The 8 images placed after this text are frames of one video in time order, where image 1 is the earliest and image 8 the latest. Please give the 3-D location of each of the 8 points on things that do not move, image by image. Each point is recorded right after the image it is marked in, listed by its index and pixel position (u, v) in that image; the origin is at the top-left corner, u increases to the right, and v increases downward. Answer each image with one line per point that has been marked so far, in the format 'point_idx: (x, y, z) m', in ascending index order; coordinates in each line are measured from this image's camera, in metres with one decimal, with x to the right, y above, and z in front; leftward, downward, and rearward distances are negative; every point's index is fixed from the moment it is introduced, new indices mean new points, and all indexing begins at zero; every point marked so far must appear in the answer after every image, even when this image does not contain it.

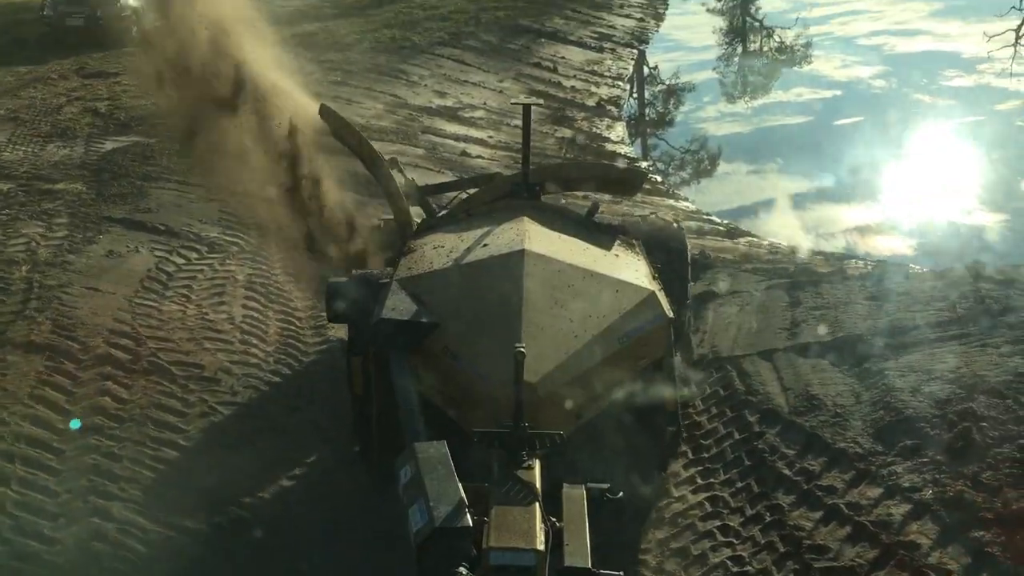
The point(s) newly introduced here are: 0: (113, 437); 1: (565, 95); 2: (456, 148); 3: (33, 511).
0: (-2.5, -0.9, +5.9) m
1: (+1.0, +3.6, +18.3) m
2: (-0.8, +2.1, +14.3) m
3: (-2.6, -1.2, +5.2) m
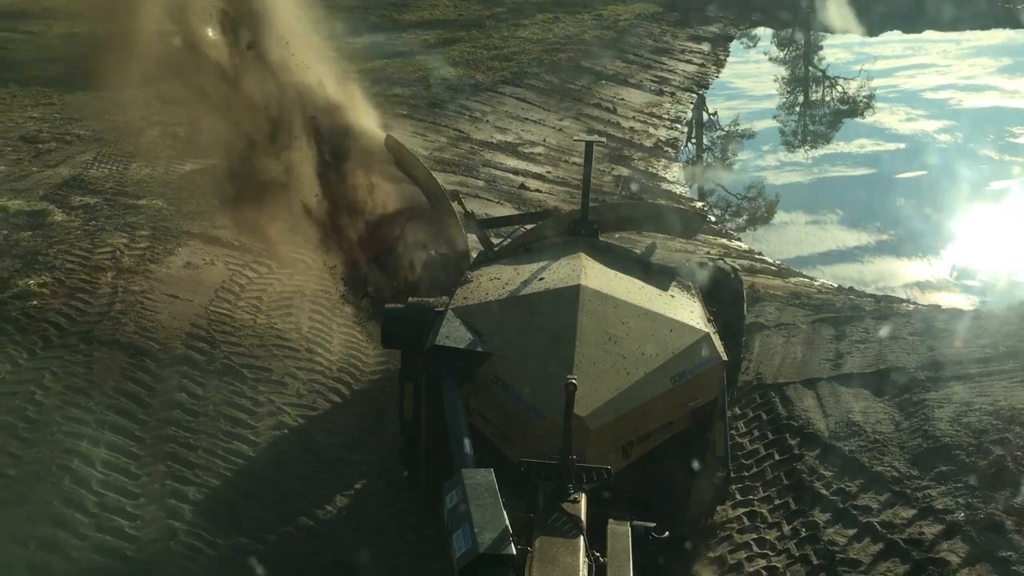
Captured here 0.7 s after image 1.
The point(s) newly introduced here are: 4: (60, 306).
0: (-2.1, -0.9, +6.4) m
1: (+2.2, +3.0, +18.7) m
2: (0.0, +1.6, +14.7) m
3: (-2.3, -1.2, +5.6) m
4: (-3.6, -0.1, +7.6) m
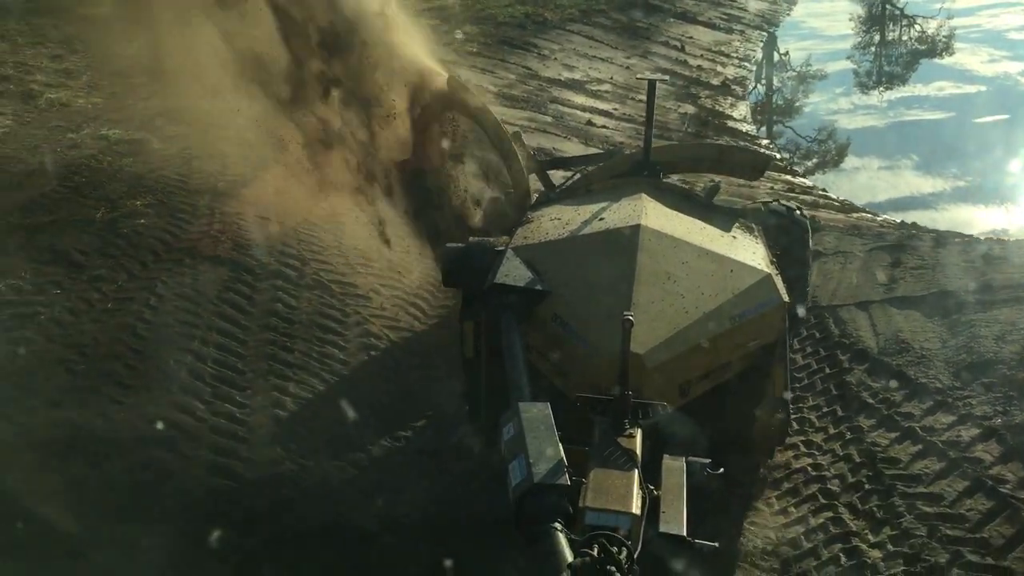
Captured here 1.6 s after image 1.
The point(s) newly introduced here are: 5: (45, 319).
0: (-1.6, -0.3, +7.0) m
1: (+3.5, +4.2, +18.8) m
2: (+1.1, +2.7, +15.1) m
3: (-1.9, -0.6, +6.3) m
4: (-3.0, +0.5, +8.3) m
5: (-3.2, -0.2, +6.5) m
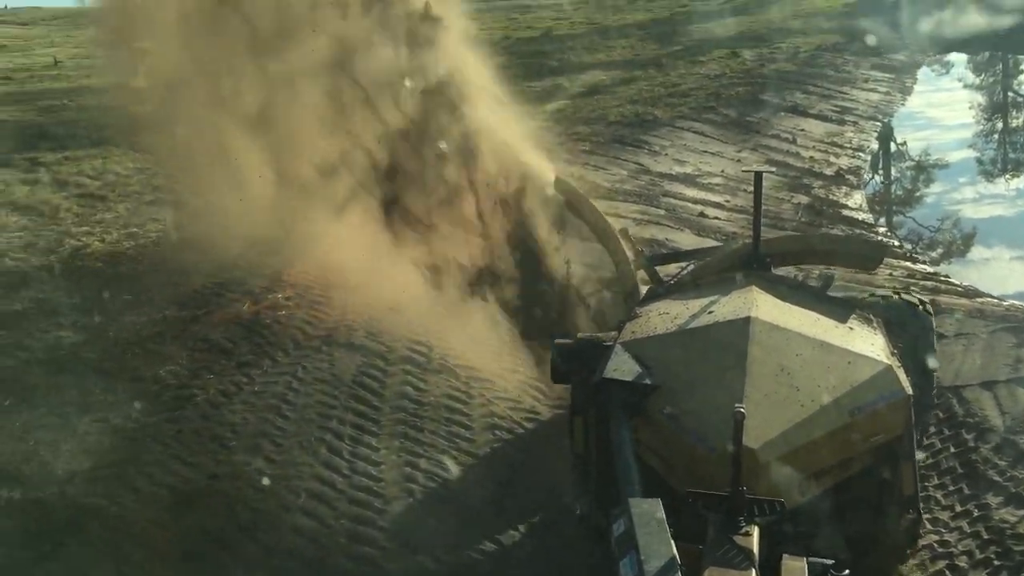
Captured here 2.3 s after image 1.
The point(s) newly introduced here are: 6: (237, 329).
0: (-0.7, -1.0, +7.4) m
1: (+5.7, +2.4, +19.0) m
2: (+2.9, +1.3, +15.4) m
3: (-1.0, -1.2, +6.7) m
4: (-1.9, -0.3, +9.0) m
5: (-2.3, -0.8, +7.1) m
6: (-2.5, -0.4, +8.6) m
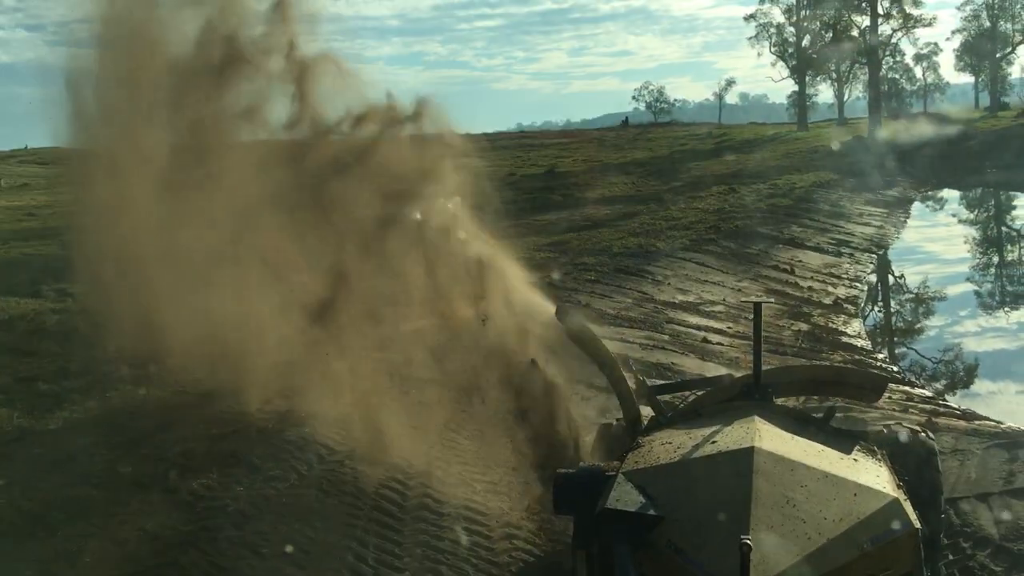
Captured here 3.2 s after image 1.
0: (-0.6, -1.9, +7.7) m
1: (+5.9, -0.1, +19.6) m
2: (+3.1, -0.8, +15.9) m
3: (-0.9, -2.0, +7.0) m
4: (-1.8, -1.4, +9.4) m
5: (-2.2, -1.7, +7.5) m
6: (-2.3, -1.5, +9.0) m
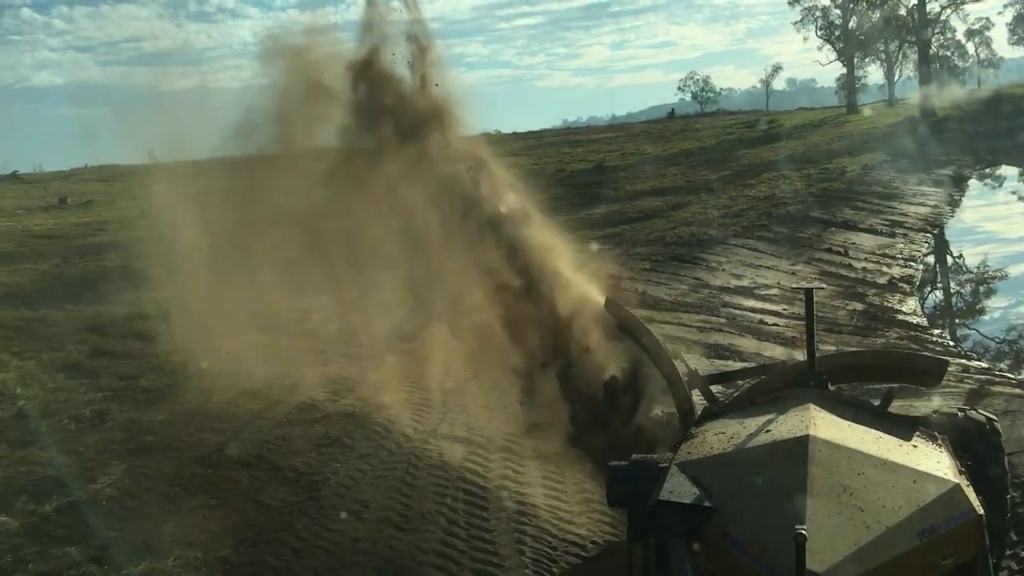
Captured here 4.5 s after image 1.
0: (+0.1, -1.8, +8.4) m
1: (+7.1, +0.3, +19.9) m
2: (+4.1, -0.5, +16.4) m
3: (-0.3, -1.9, +7.7) m
4: (-1.1, -1.3, +10.1) m
5: (-1.5, -1.7, +8.2) m
6: (-1.6, -1.4, +9.8) m
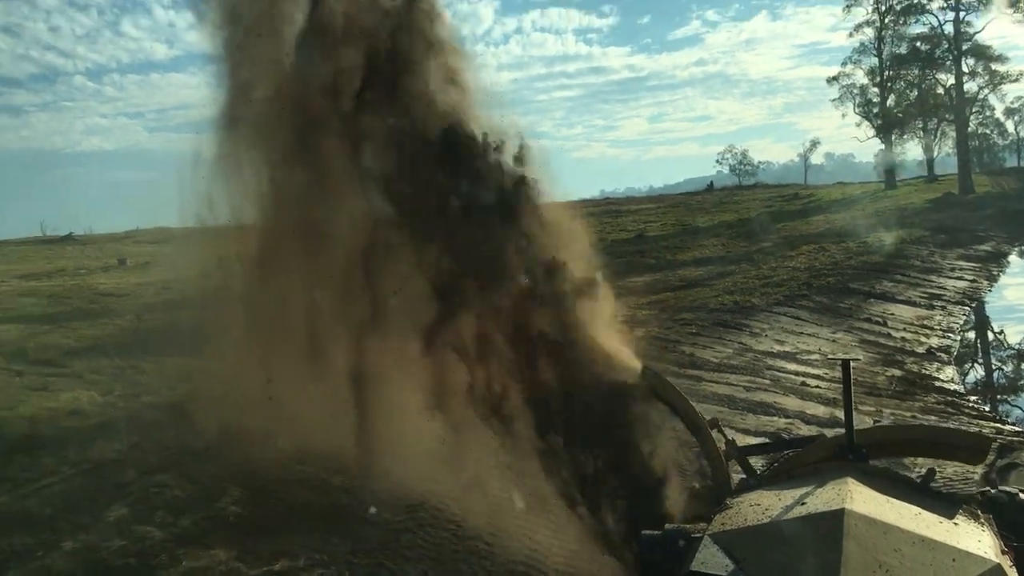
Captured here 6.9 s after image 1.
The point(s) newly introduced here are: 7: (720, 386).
0: (+0.8, -2.3, +9.5) m
1: (+8.2, -1.2, +20.8) m
2: (+5.1, -1.7, +17.3) m
3: (+0.4, -2.4, +8.7) m
4: (-0.3, -1.9, +11.2) m
5: (-0.8, -2.1, +9.4) m
6: (-0.8, -2.0, +10.9) m
7: (+3.6, -1.7, +16.8) m
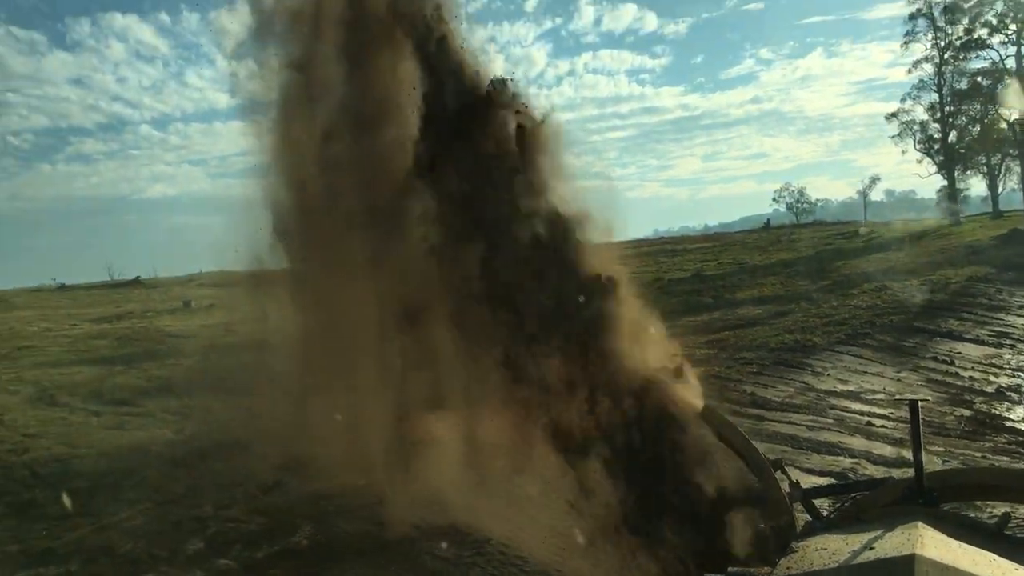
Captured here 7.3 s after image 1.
0: (+1.4, -2.7, +9.5) m
1: (+9.5, -2.0, +20.4) m
2: (+6.2, -2.3, +17.1) m
3: (+1.0, -2.7, +8.8) m
4: (+0.5, -2.4, +11.3) m
5: (-0.2, -2.5, +9.5) m
6: (-0.1, -2.4, +11.0) m
7: (+4.7, -2.4, +16.7) m
